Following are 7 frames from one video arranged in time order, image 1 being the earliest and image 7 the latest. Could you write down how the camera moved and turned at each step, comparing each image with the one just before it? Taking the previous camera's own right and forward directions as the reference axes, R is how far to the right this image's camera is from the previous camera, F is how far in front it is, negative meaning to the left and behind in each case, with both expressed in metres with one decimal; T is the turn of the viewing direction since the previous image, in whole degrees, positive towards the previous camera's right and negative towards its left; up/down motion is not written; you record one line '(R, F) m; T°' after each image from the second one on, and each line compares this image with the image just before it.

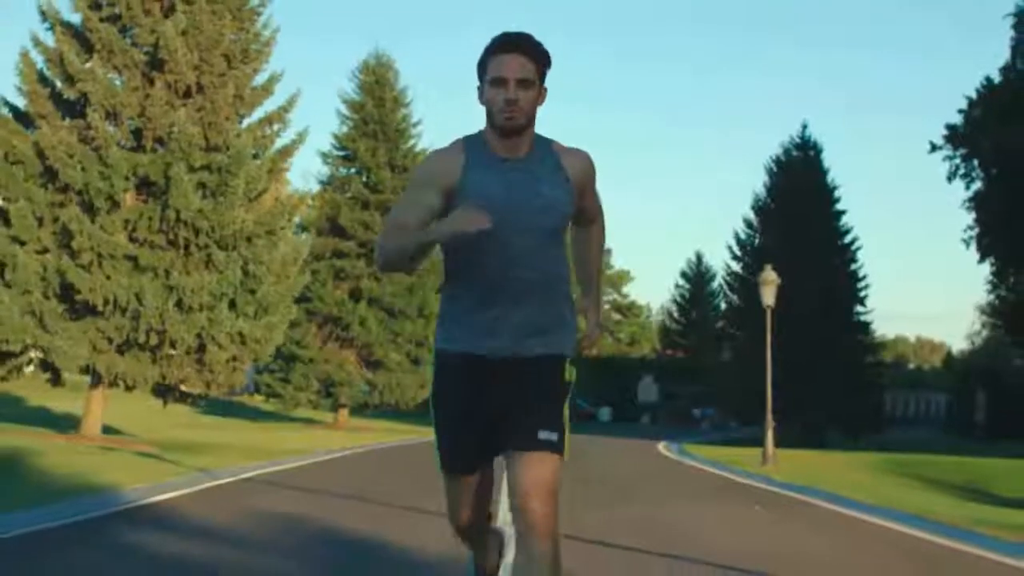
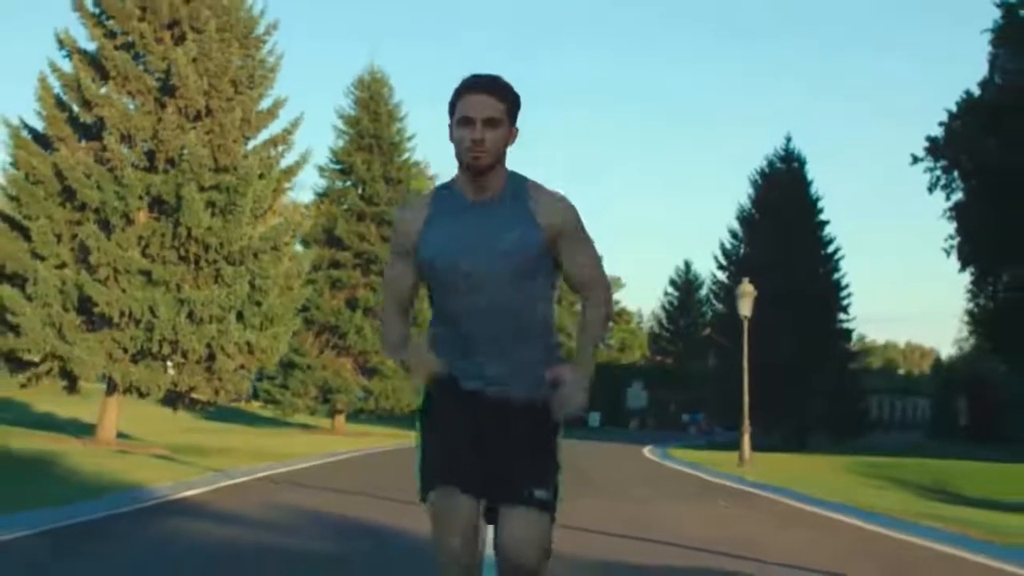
(0.0, -1.6) m; 0°
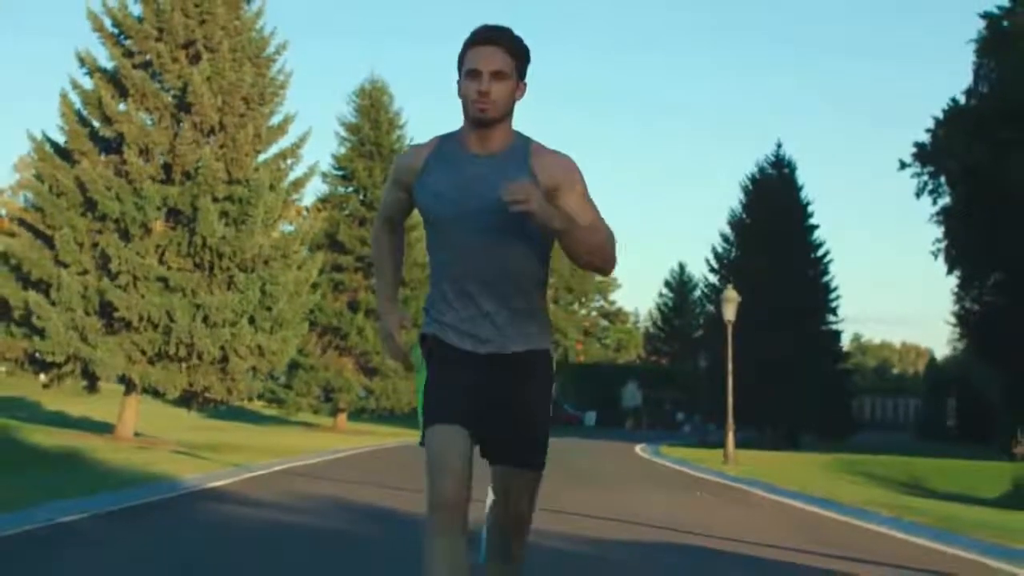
(0.0, -1.6) m; 0°
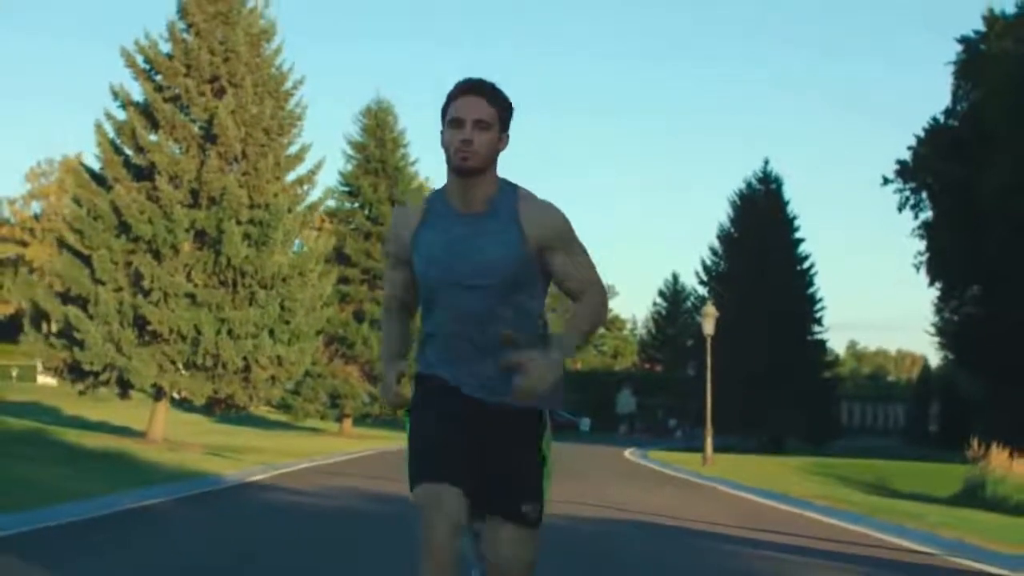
(0.0, -2.7) m; 0°
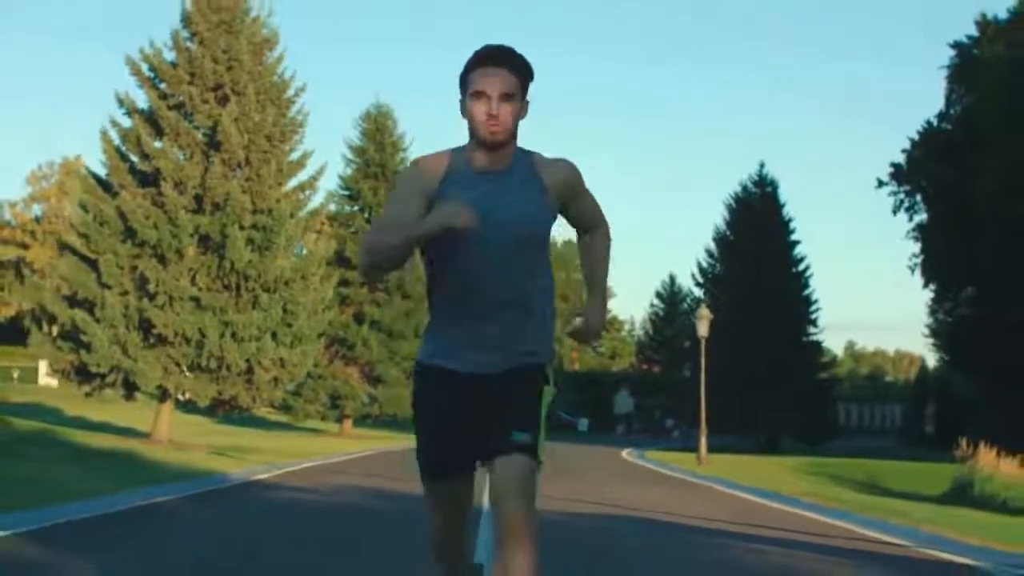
(0.0, -0.7) m; 0°
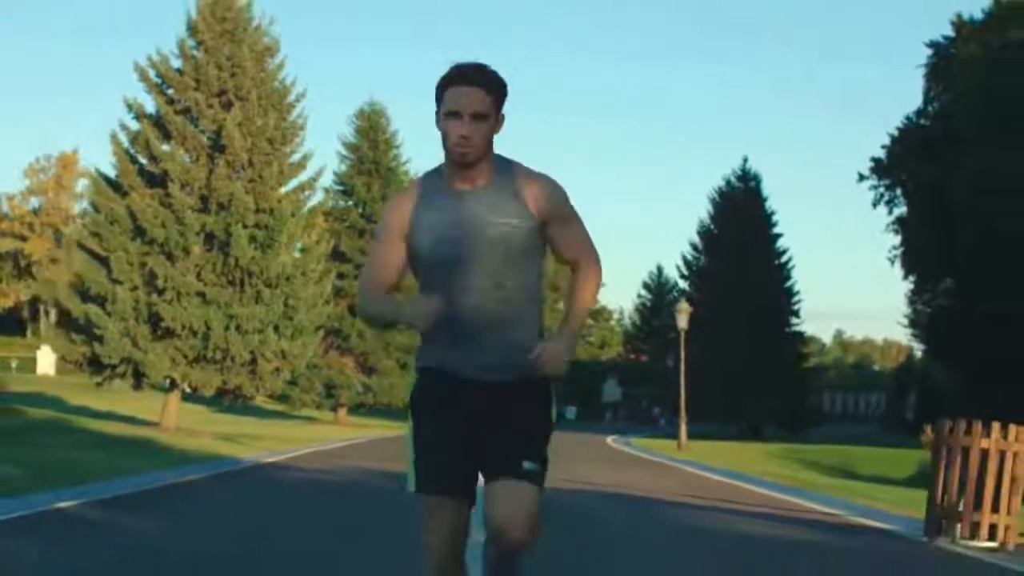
(0.0, -1.8) m; 0°
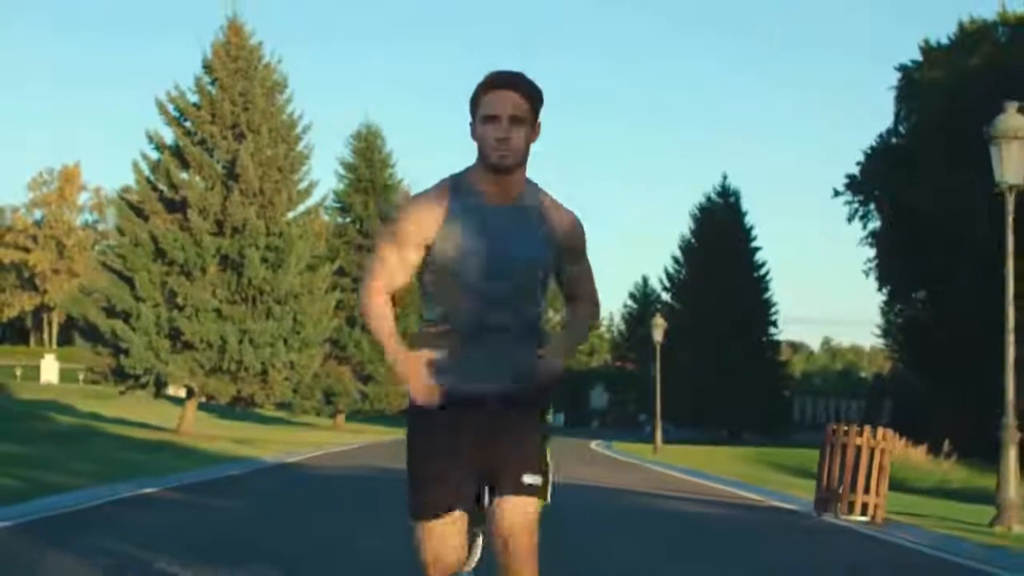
(0.0, -3.2) m; 0°
